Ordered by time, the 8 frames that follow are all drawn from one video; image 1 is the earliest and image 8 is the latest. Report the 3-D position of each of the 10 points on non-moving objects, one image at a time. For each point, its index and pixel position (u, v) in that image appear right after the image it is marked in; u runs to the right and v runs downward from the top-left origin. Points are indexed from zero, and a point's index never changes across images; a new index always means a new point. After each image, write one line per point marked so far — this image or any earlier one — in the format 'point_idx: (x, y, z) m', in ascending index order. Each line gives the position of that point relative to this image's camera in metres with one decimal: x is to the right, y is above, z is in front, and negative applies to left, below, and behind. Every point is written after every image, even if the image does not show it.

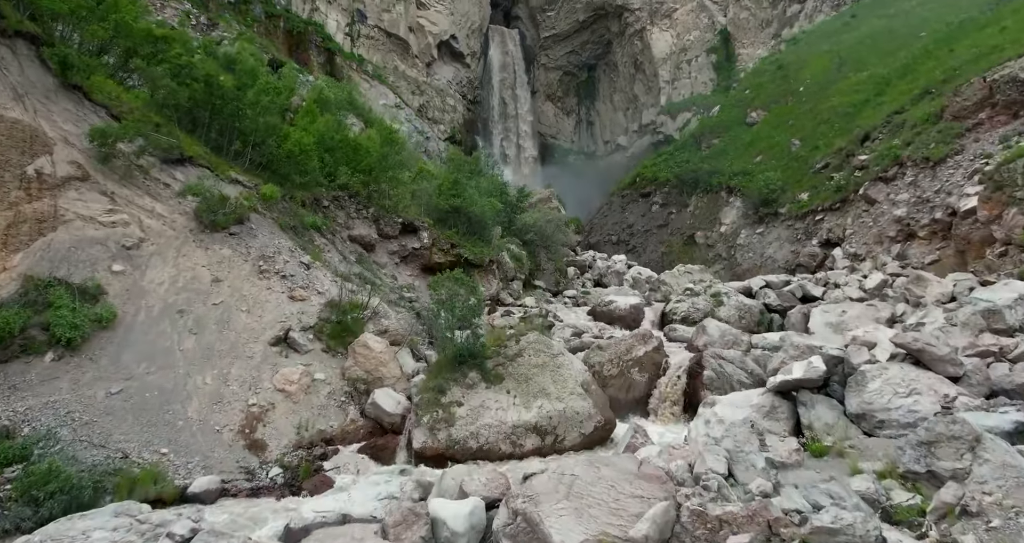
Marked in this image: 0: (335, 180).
0: (-3.8, +1.9, +12.9) m
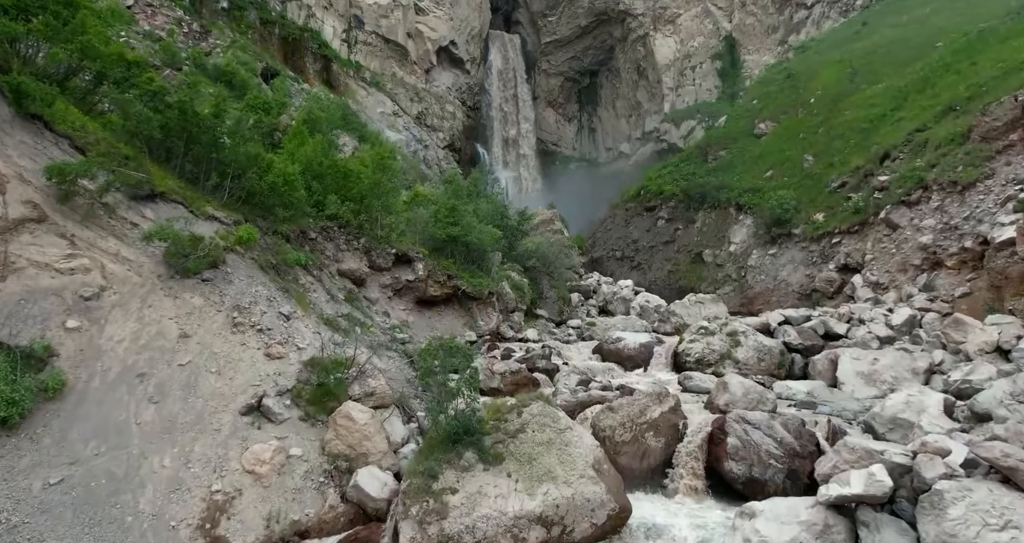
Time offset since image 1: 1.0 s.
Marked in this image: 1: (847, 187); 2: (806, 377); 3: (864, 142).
0: (-3.7, +1.2, +12.0) m
1: (+9.9, +2.5, +17.8) m
2: (+5.3, -1.9, +11.0) m
3: (+11.0, +4.0, +18.9) m
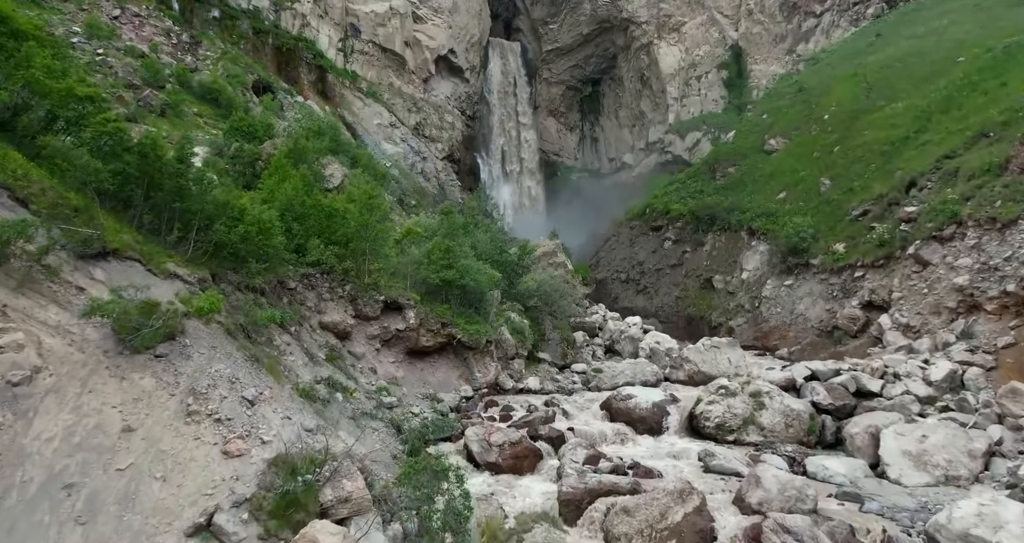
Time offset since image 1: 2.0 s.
0: (-3.7, +0.3, +10.9) m
1: (+9.9, +1.5, +16.7) m
2: (+5.3, -2.8, +9.8) m
3: (+11.0, +3.1, +17.7) m
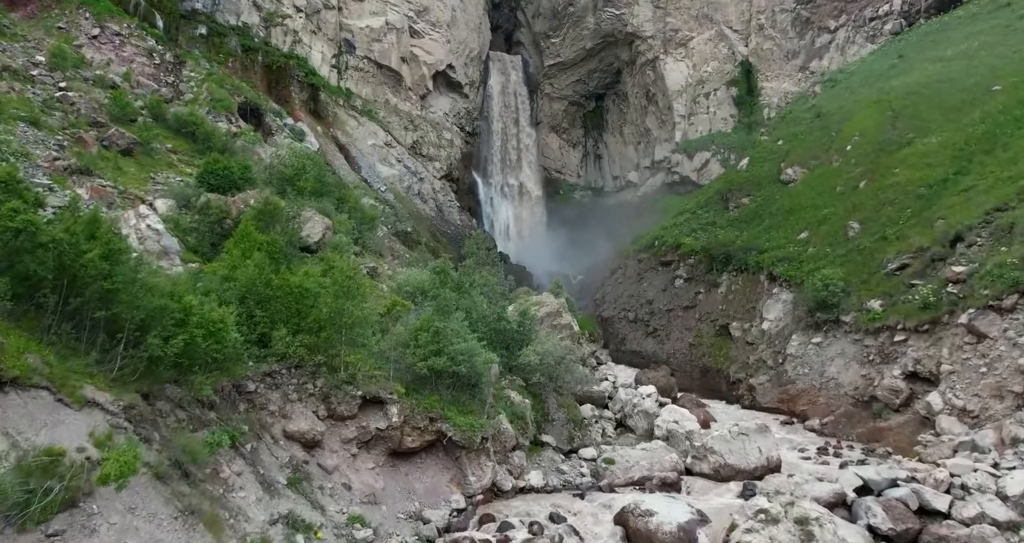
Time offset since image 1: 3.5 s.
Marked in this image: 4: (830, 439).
0: (-3.8, -1.2, +9.3) m
1: (+9.9, 0.0, +15.1) m
2: (+5.3, -4.3, +8.1) m
3: (+11.0, +1.6, +16.1) m
4: (+7.3, -3.9, +13.8) m
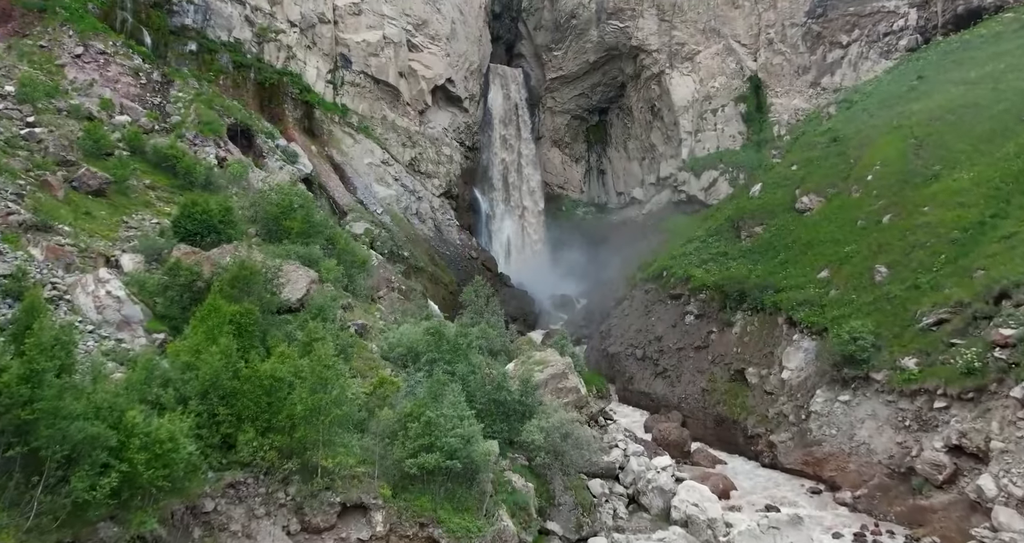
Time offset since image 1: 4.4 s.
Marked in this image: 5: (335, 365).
0: (-3.7, -2.4, +8.0) m
1: (+9.9, -1.2, +13.8) m
2: (+5.3, -5.5, +6.8) m
3: (+11.0, +0.3, +14.8) m
4: (+7.3, -5.1, +12.5) m
5: (-2.9, -1.6, +9.9) m
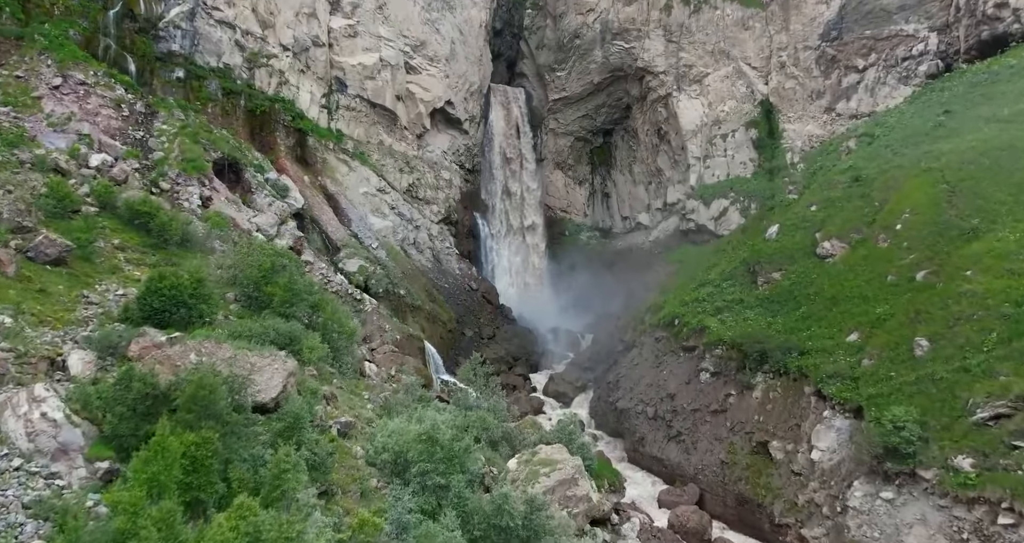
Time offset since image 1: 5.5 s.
0: (-3.7, -4.2, +6.4) m
1: (+10.0, -3.1, +12.2) m
2: (+5.4, -7.3, +5.2) m
3: (+11.1, -1.5, +13.2) m
4: (+7.4, -6.9, +10.9) m
5: (-2.8, -3.4, +8.4) m
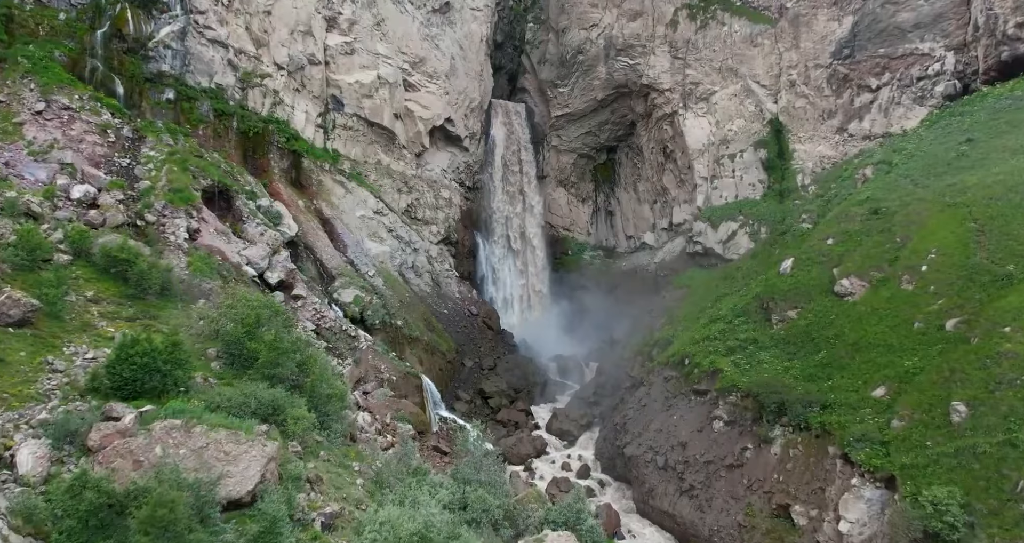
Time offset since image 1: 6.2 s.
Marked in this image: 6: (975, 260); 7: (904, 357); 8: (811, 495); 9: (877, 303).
0: (-3.6, -5.5, +5.3) m
1: (+10.0, -4.4, +11.0) m
2: (+5.4, -8.6, +4.1) m
3: (+11.2, -2.9, +12.1) m
4: (+7.4, -8.3, +9.7) m
5: (-2.8, -4.7, +7.2) m
6: (+13.7, +0.3, +17.9) m
7: (+10.9, -2.4, +16.8) m
8: (+7.8, -5.9, +15.7) m
9: (+11.7, -1.0, +19.4) m
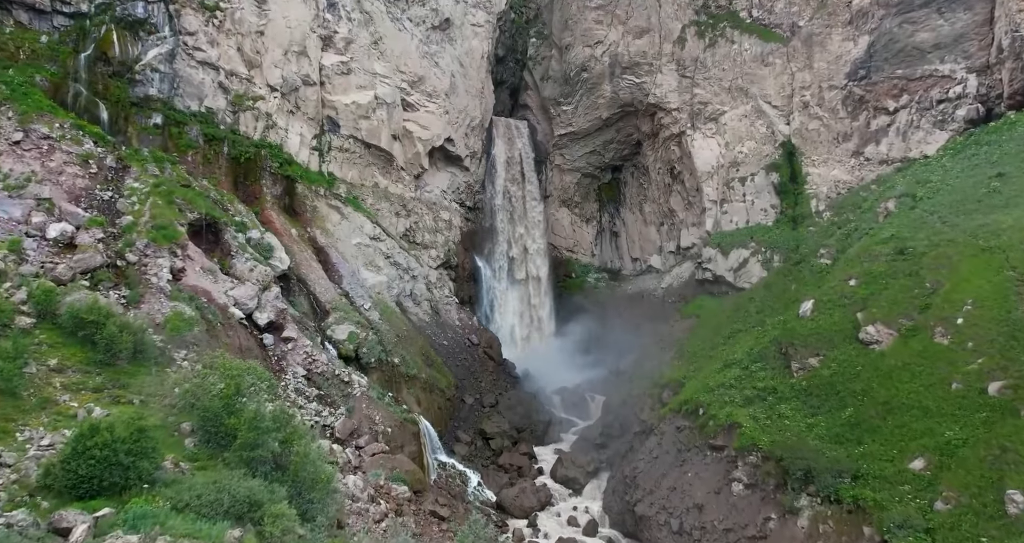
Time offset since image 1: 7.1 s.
0: (-3.5, -7.0, +3.9) m
1: (+10.1, -5.9, +9.6) m
2: (+5.5, -10.1, +2.6) m
3: (+11.3, -4.4, +10.7) m
4: (+7.5, -9.8, +8.3) m
5: (-2.7, -6.2, +5.8) m
6: (+13.8, -1.2, +16.5) m
7: (+11.0, -3.9, +15.4) m
8: (+7.9, -7.4, +14.3) m
9: (+11.8, -2.5, +18.0) m
